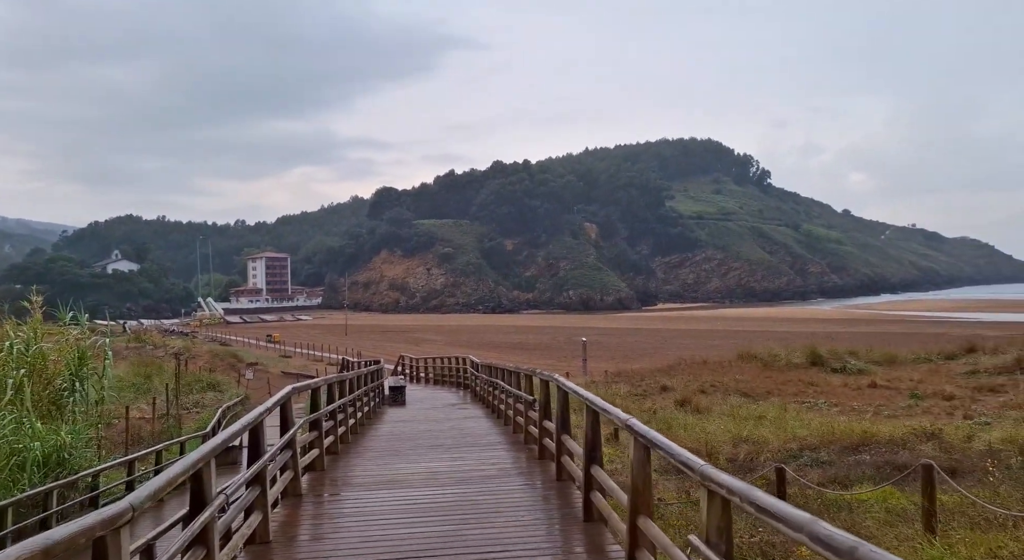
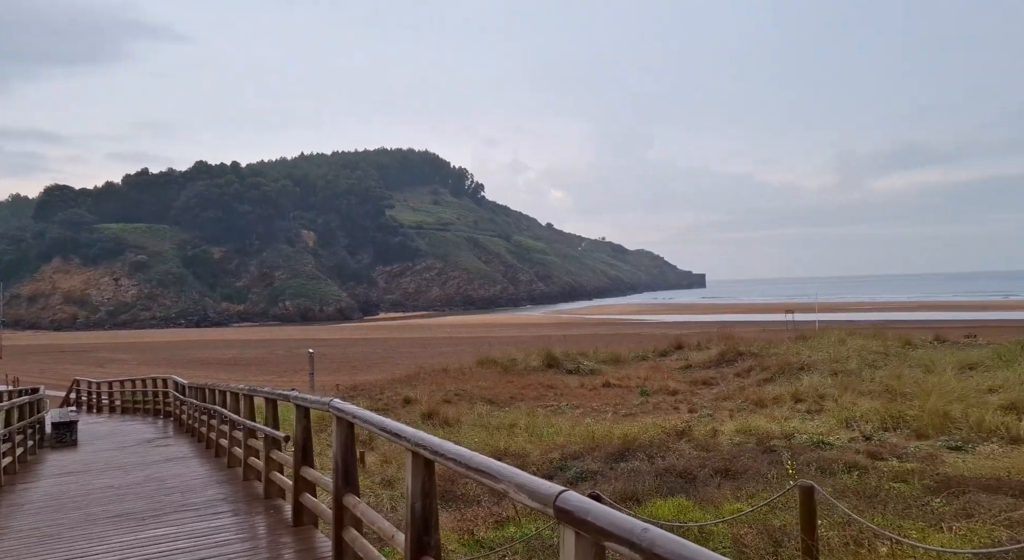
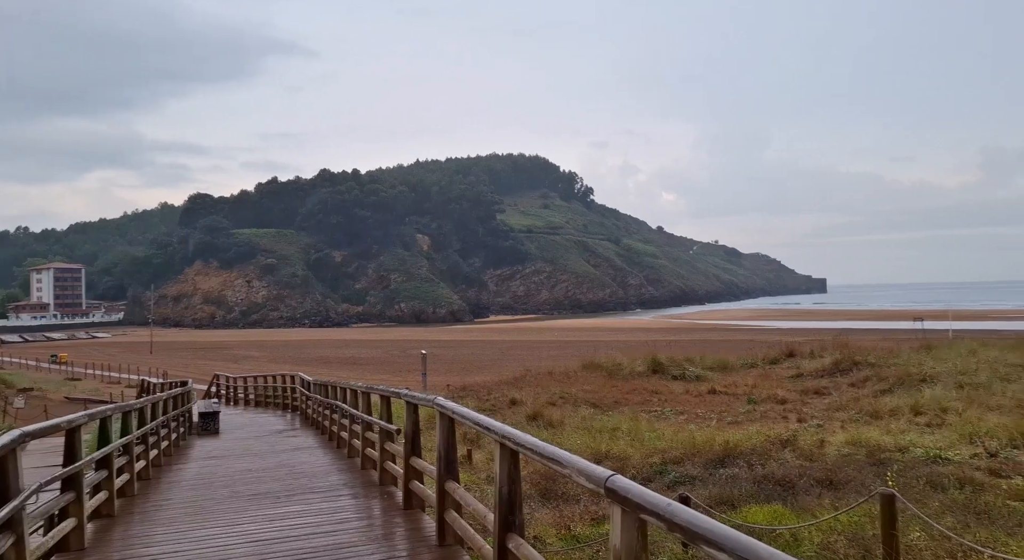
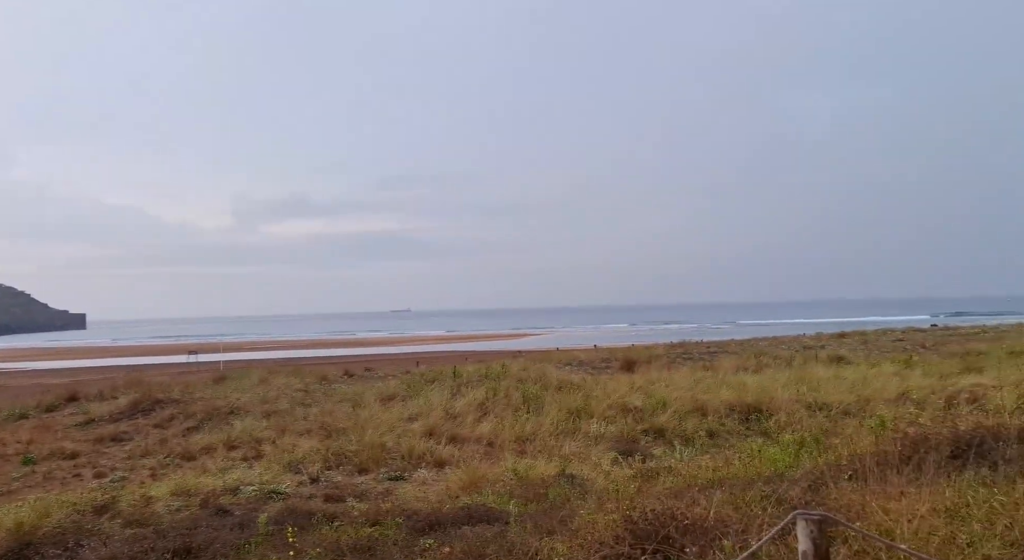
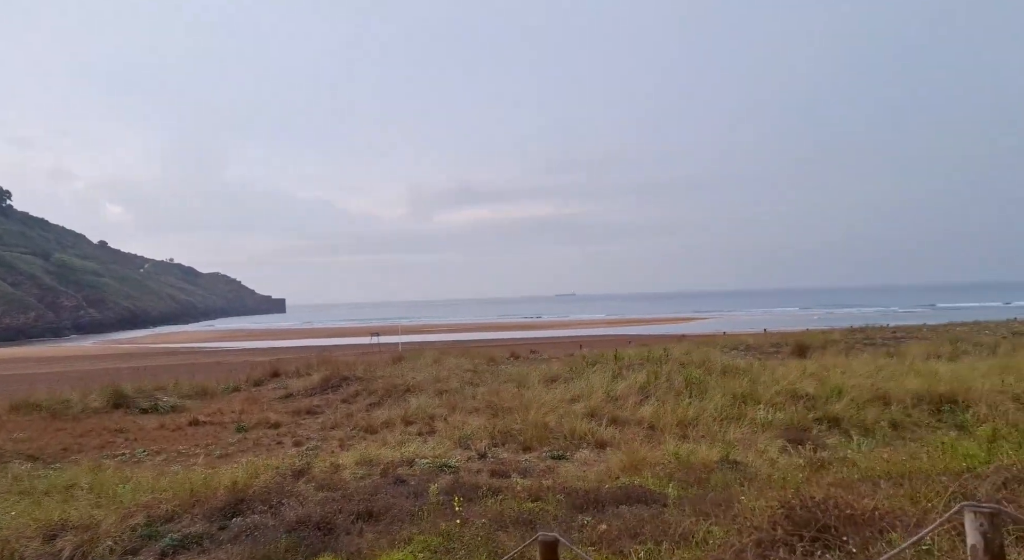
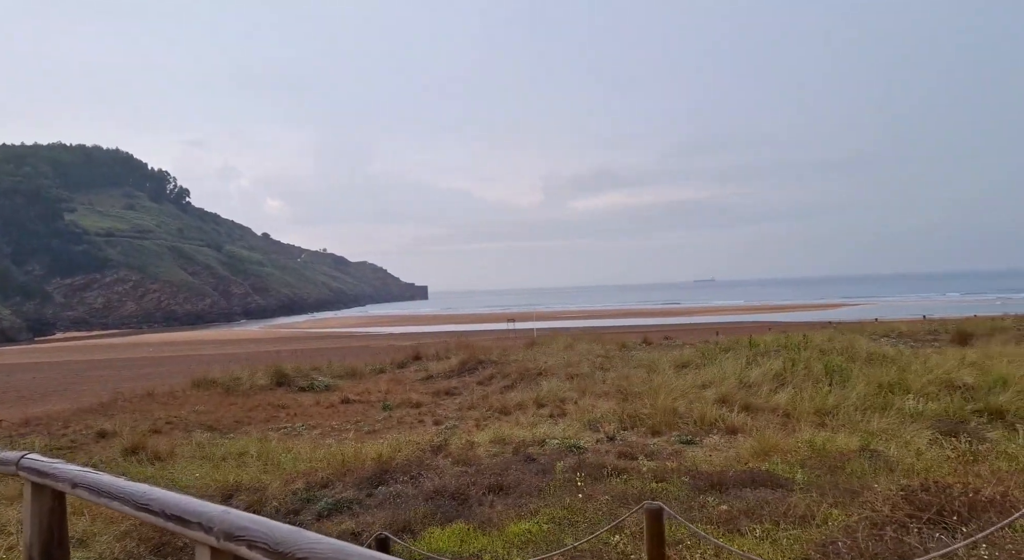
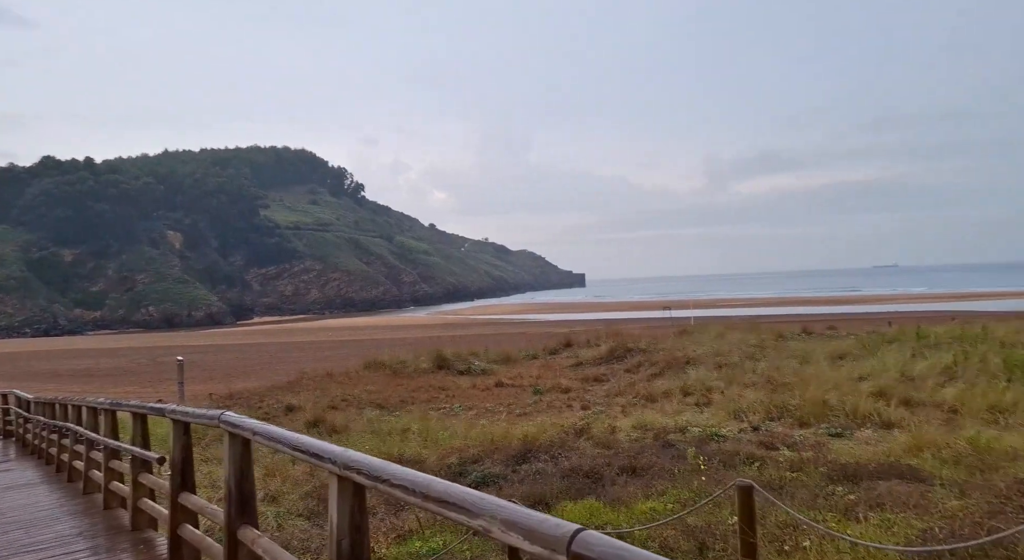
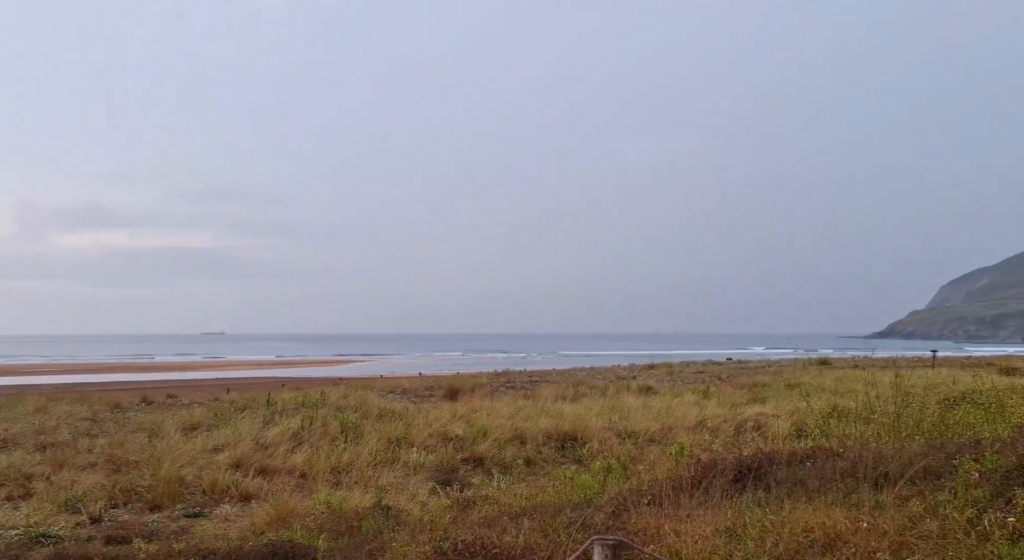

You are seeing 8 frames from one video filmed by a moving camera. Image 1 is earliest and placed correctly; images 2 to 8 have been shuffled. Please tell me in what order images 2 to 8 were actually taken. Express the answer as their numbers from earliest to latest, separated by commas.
3, 2, 7, 6, 5, 4, 8
